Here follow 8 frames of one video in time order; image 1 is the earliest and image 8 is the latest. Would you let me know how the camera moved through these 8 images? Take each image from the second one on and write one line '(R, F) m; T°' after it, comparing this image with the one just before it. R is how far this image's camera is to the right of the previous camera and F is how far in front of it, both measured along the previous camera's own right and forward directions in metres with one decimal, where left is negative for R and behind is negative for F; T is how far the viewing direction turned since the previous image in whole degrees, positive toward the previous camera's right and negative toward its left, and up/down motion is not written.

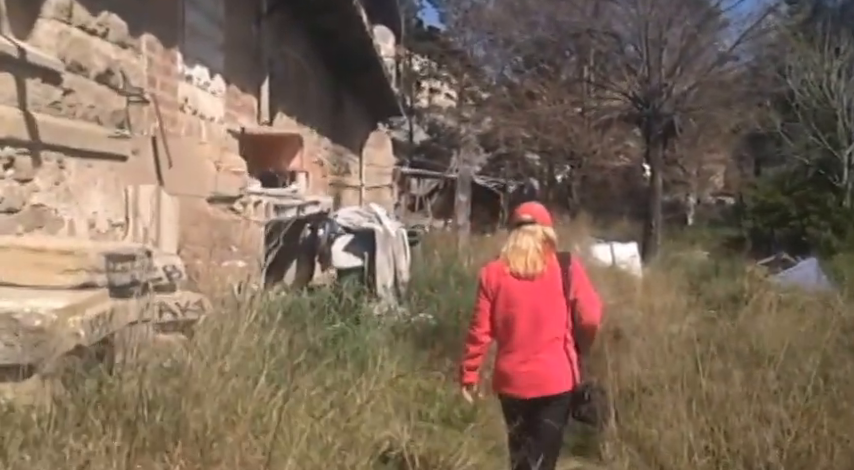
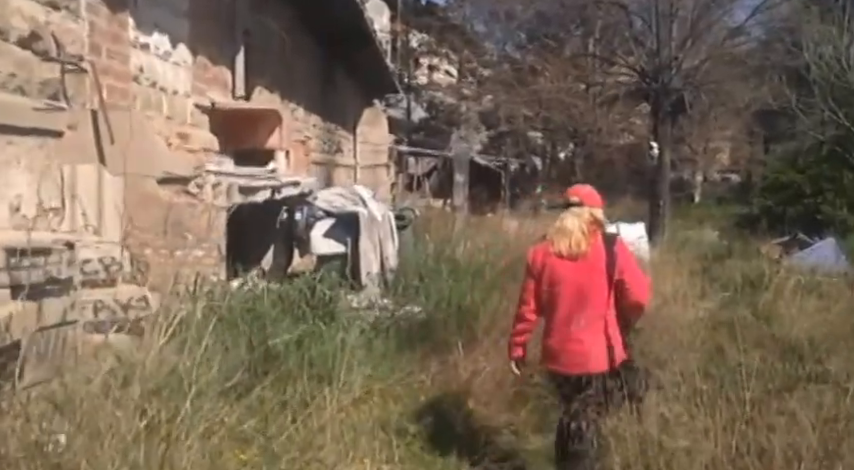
(+0.2, +0.9) m; 0°
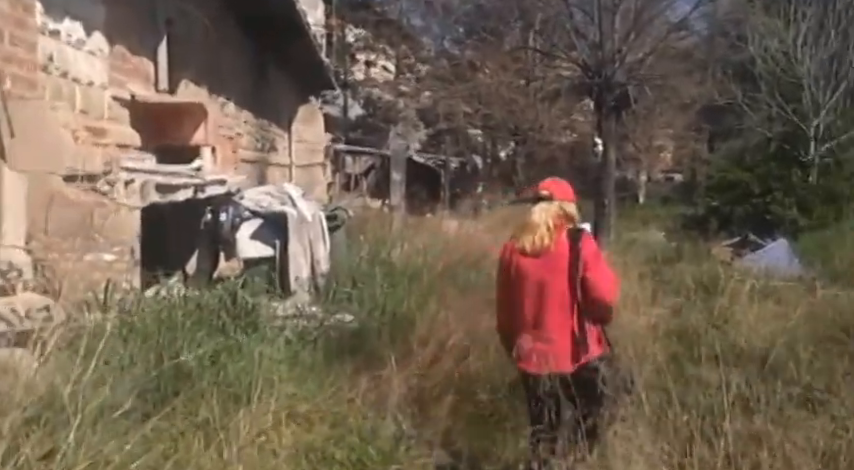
(+0.1, +0.4) m; +4°
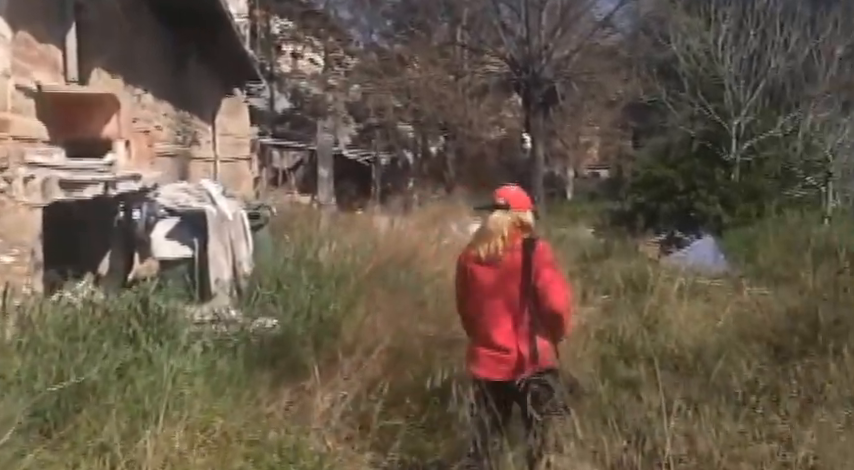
(0.0, +0.2) m; +5°
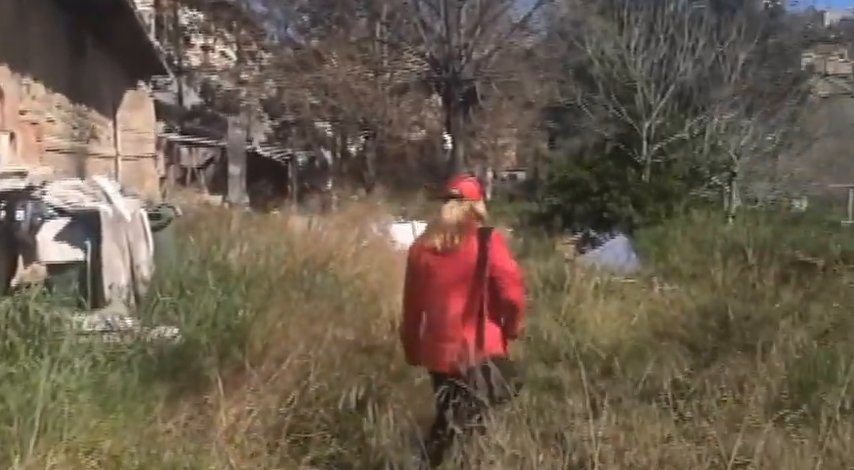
(0.0, +0.3) m; +6°
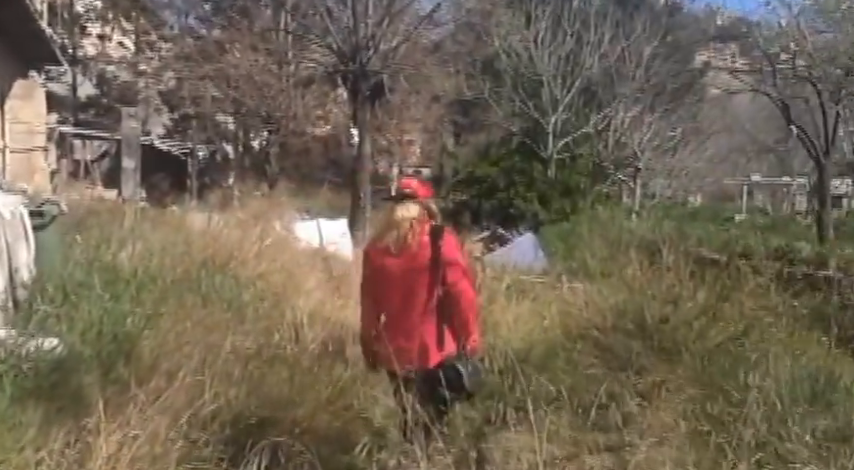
(0.0, +0.3) m; +6°
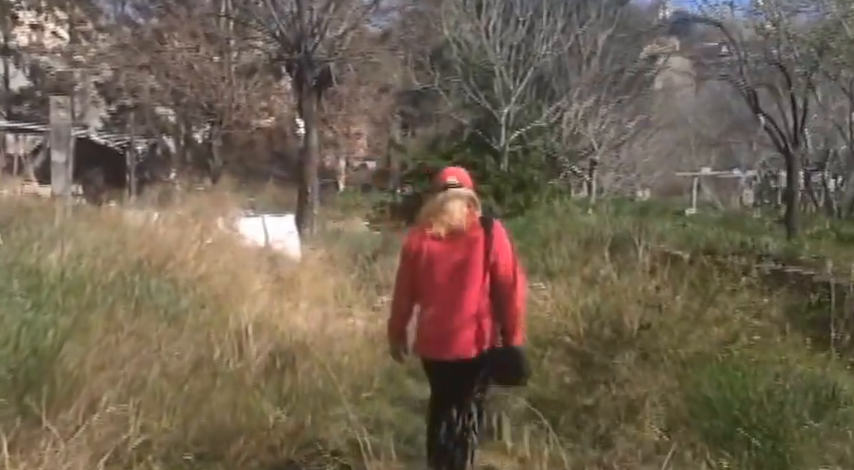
(-0.1, +0.4) m; +4°
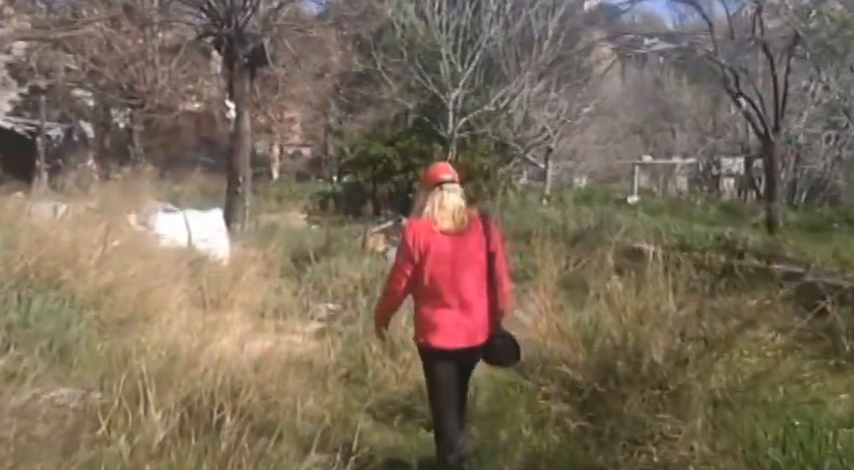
(-0.1, +0.9) m; +5°
